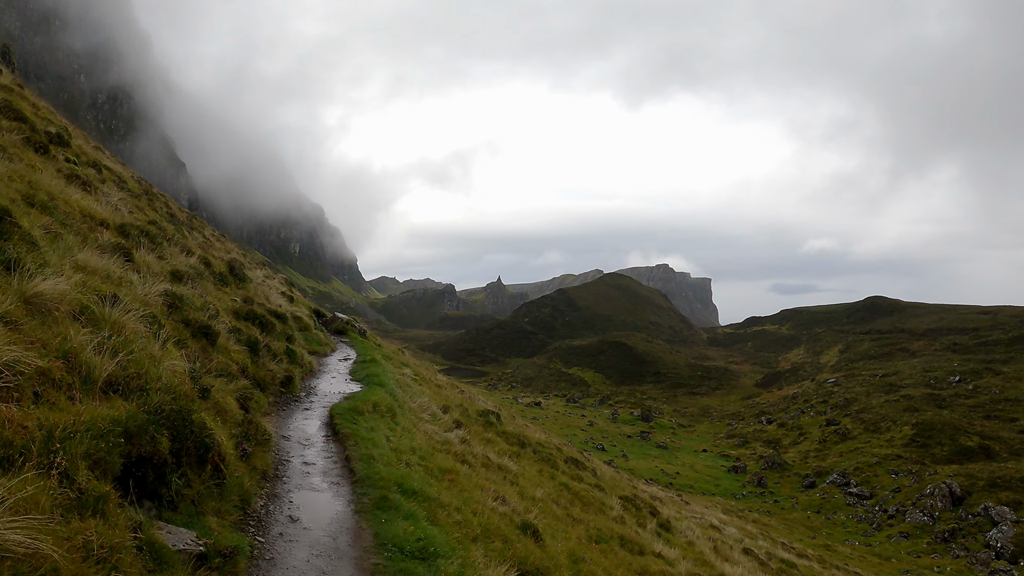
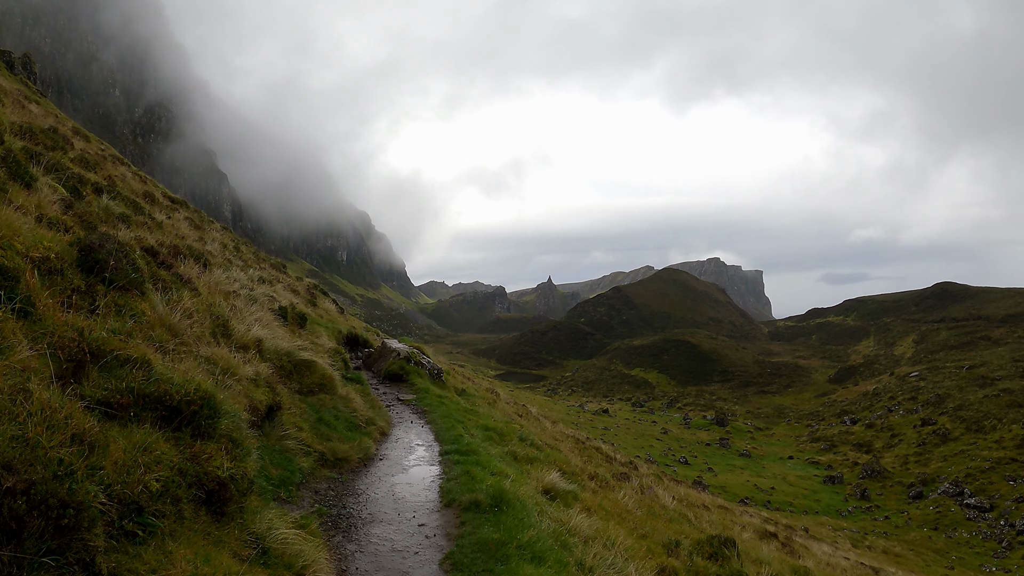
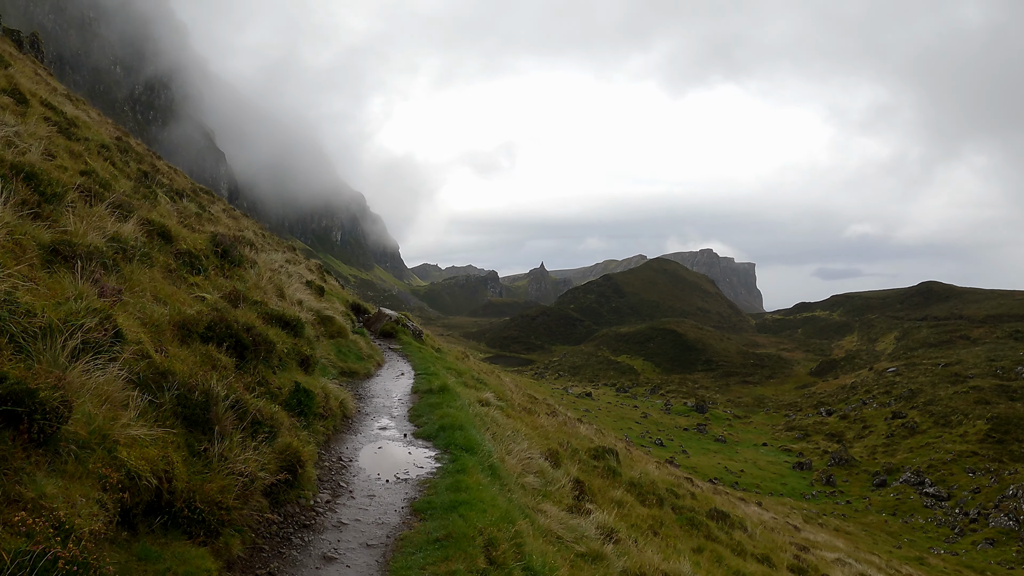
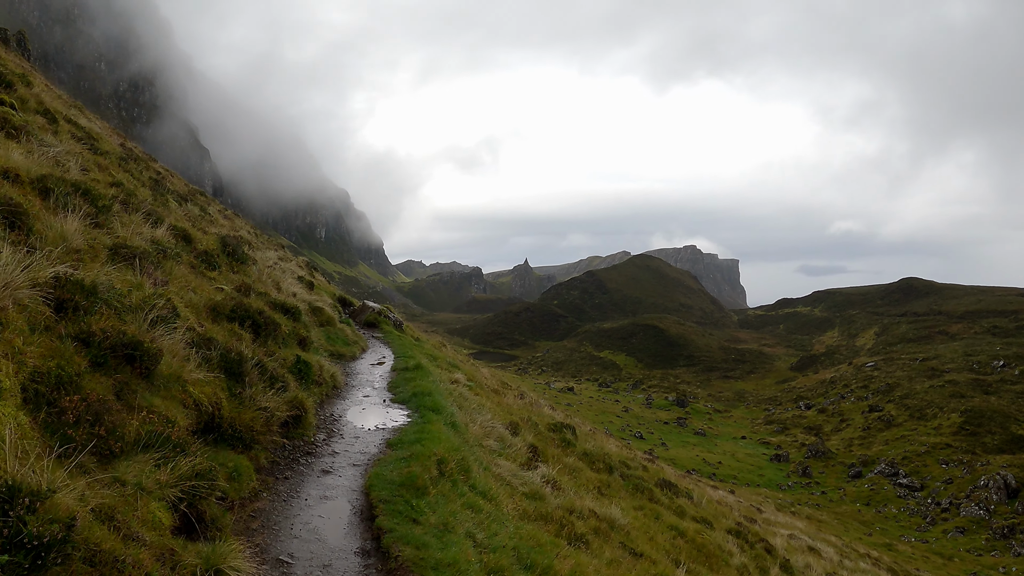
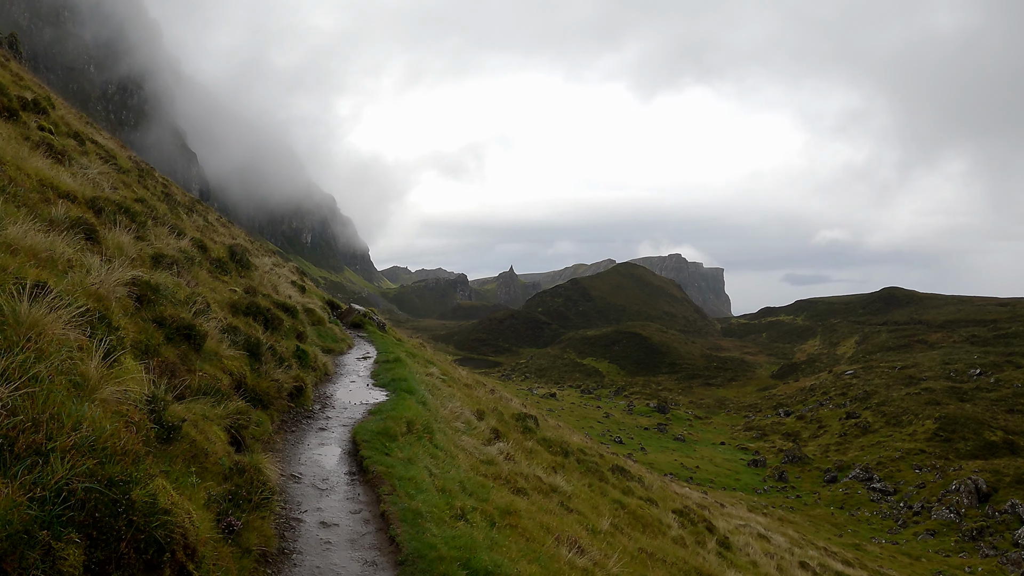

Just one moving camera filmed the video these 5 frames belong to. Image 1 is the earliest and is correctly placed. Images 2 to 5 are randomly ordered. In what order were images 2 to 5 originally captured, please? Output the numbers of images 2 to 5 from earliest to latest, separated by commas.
5, 4, 3, 2
